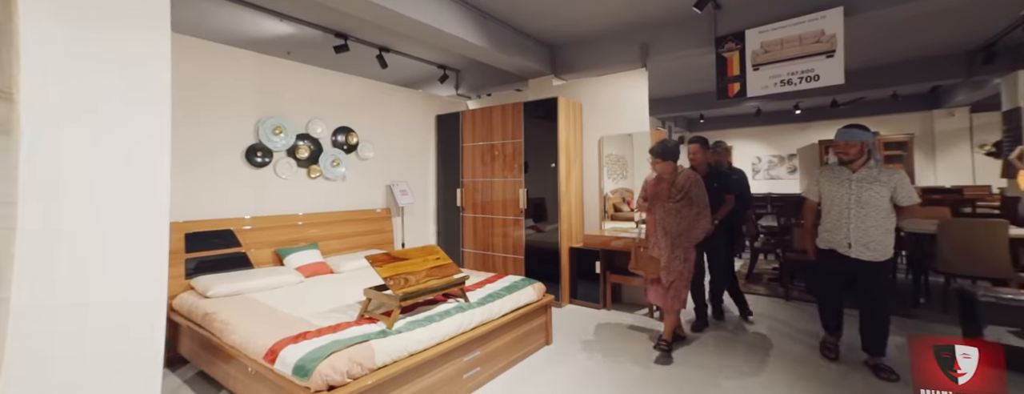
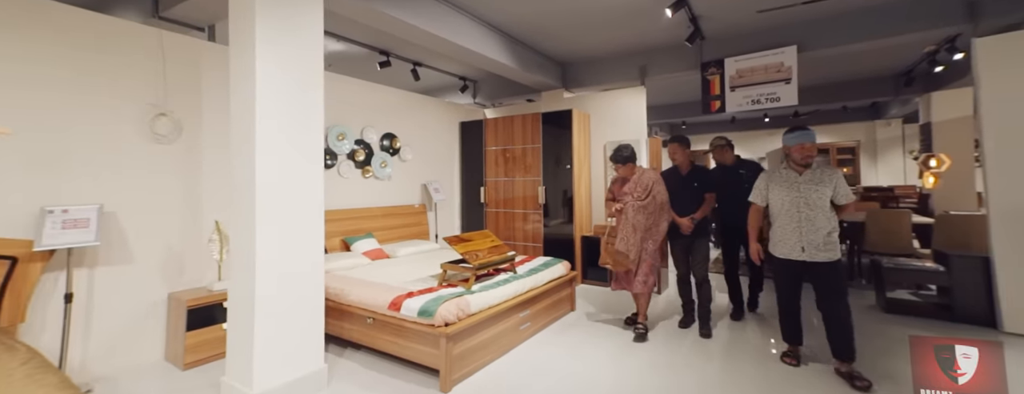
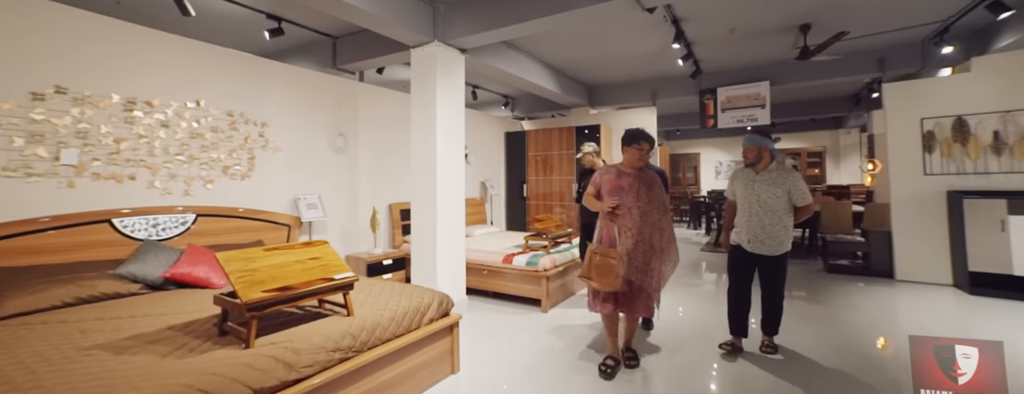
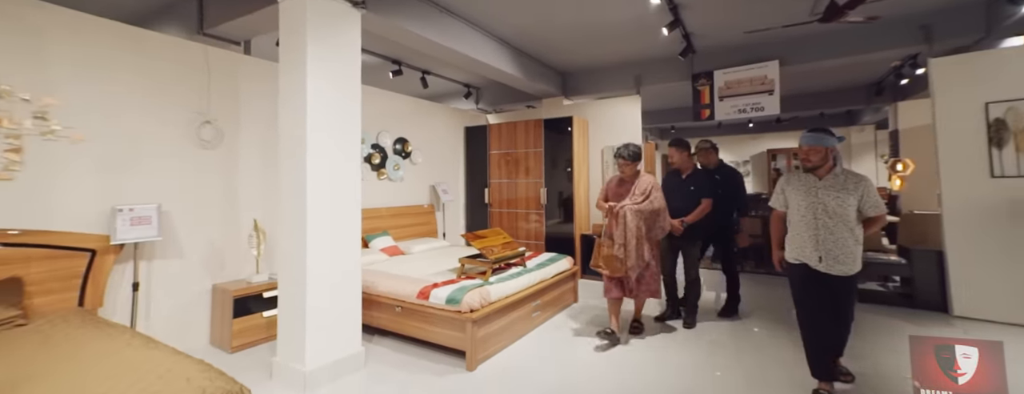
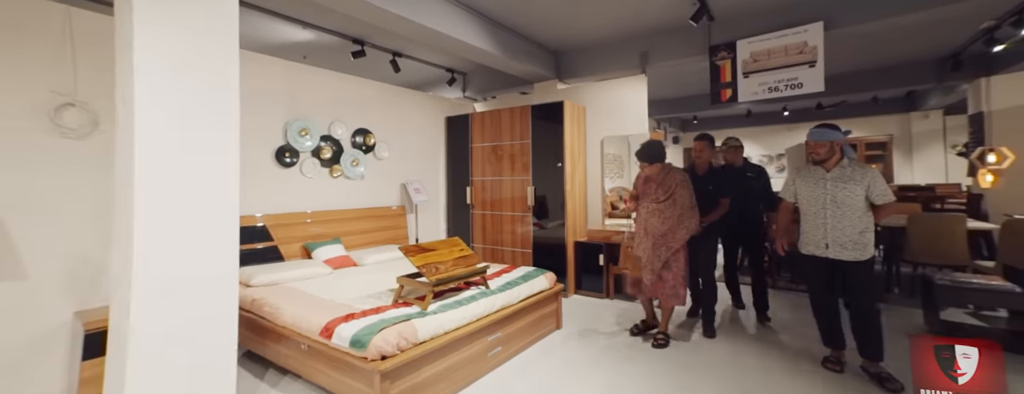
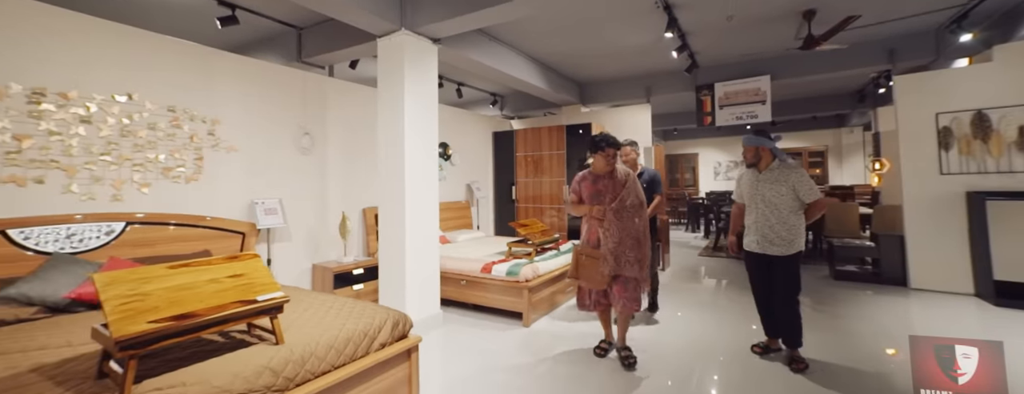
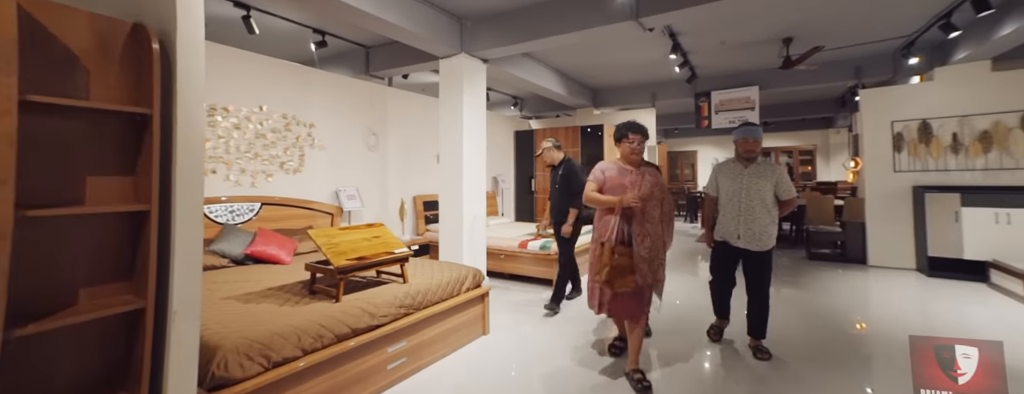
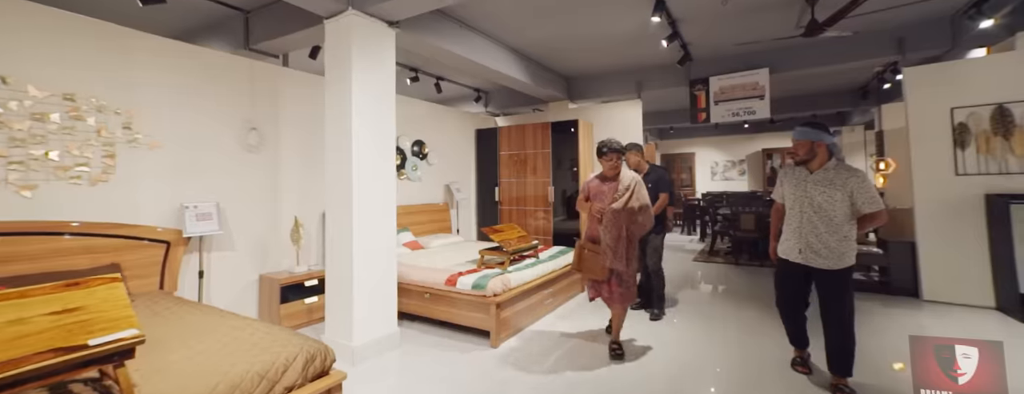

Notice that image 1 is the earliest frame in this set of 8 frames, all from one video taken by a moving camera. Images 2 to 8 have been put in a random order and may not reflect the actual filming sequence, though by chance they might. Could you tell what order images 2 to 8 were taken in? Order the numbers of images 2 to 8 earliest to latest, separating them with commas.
5, 2, 4, 8, 6, 3, 7
